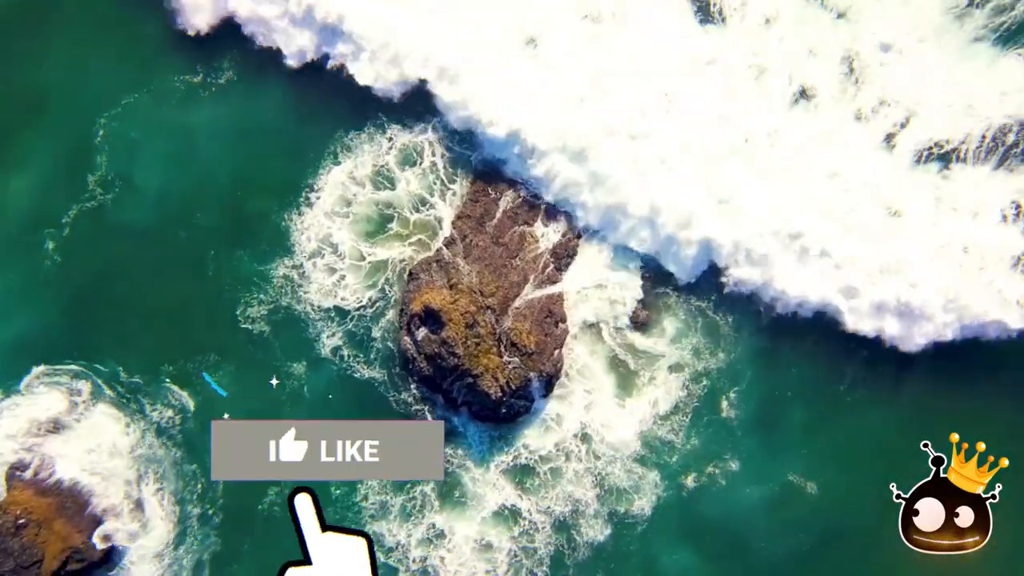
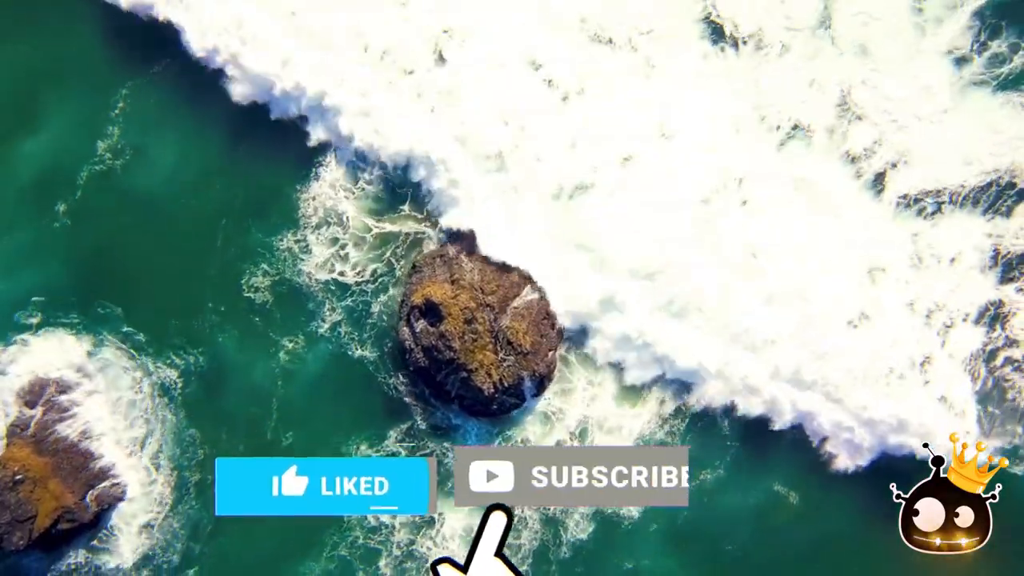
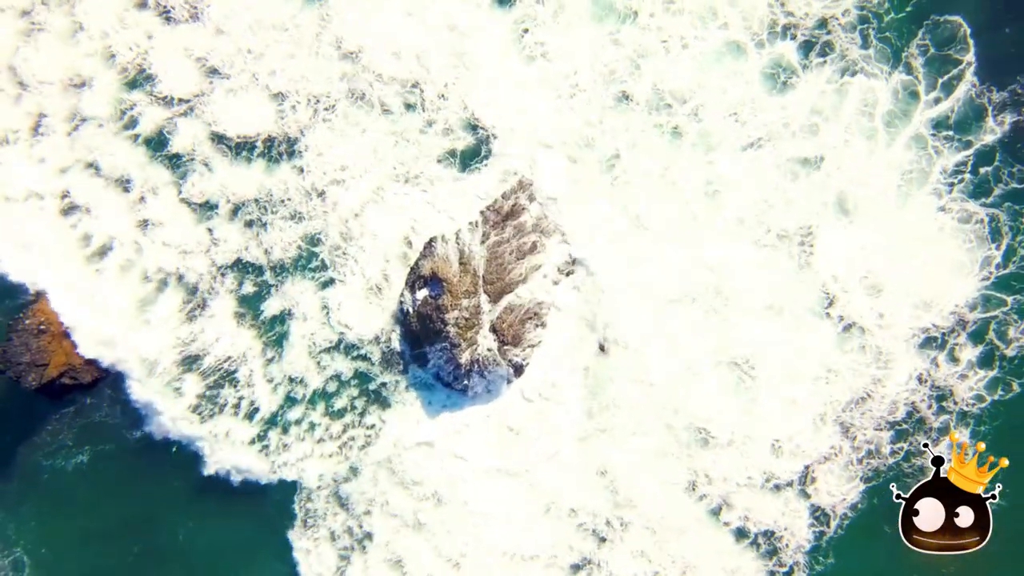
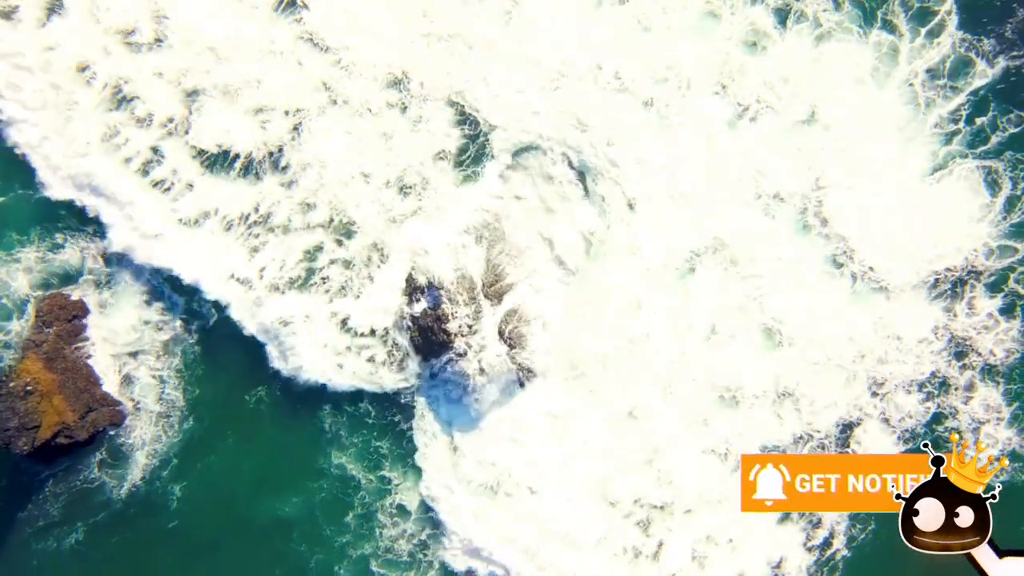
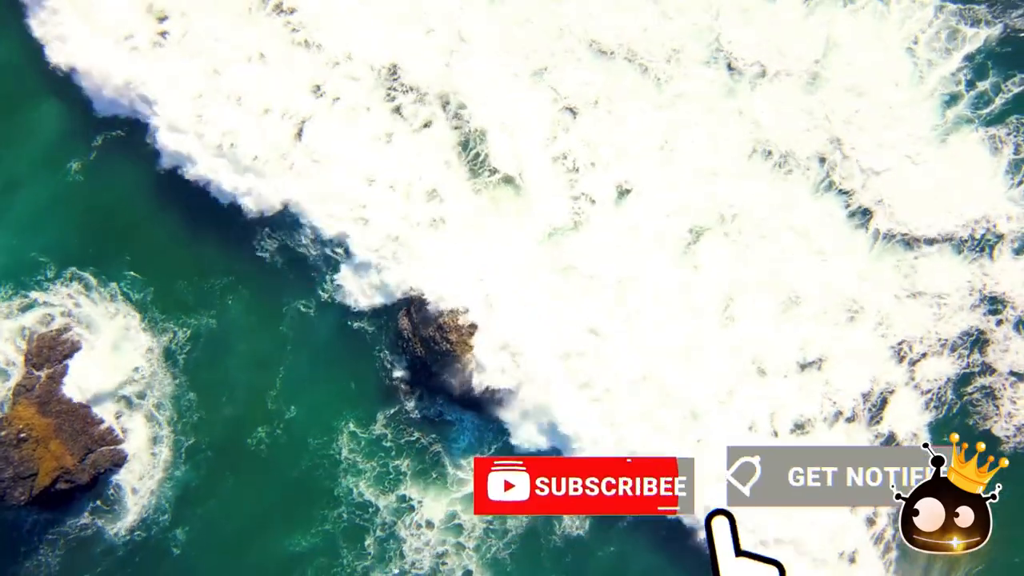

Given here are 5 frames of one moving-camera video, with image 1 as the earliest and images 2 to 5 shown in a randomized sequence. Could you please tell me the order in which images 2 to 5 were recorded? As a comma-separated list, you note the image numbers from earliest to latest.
2, 5, 4, 3
